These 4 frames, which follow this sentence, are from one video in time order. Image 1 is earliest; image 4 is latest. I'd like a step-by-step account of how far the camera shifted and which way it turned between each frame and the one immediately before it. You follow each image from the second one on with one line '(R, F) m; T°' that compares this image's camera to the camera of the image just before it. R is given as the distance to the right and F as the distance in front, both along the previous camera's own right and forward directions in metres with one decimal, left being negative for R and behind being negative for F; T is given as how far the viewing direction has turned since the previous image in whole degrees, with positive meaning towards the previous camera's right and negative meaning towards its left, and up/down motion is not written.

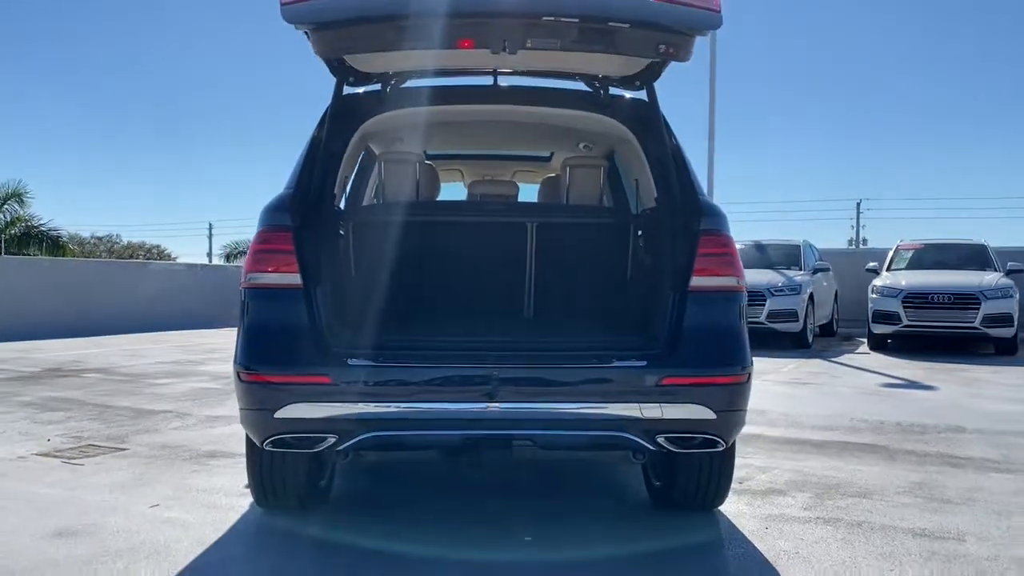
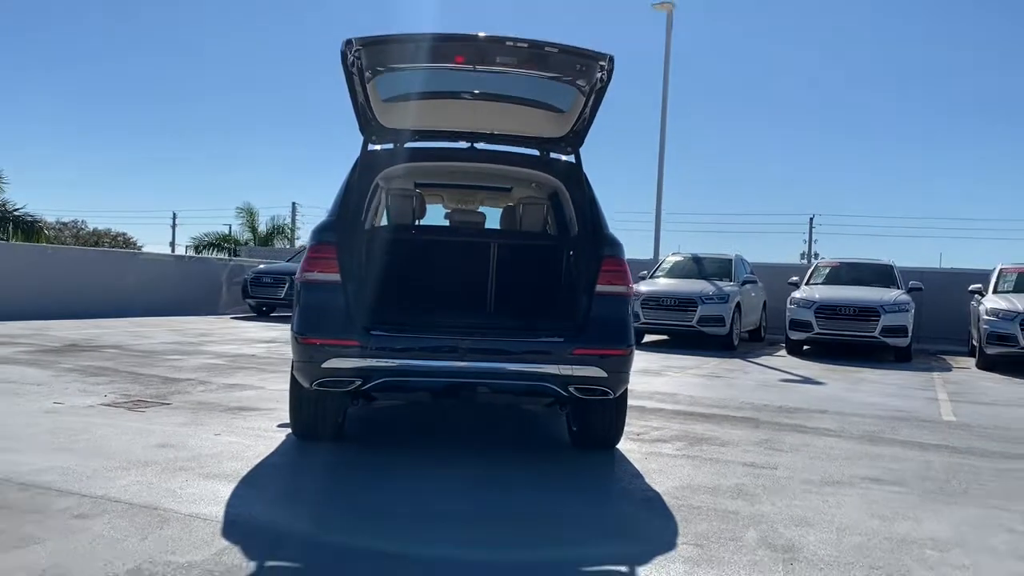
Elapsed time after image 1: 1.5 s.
(0.0, -1.9) m; +2°
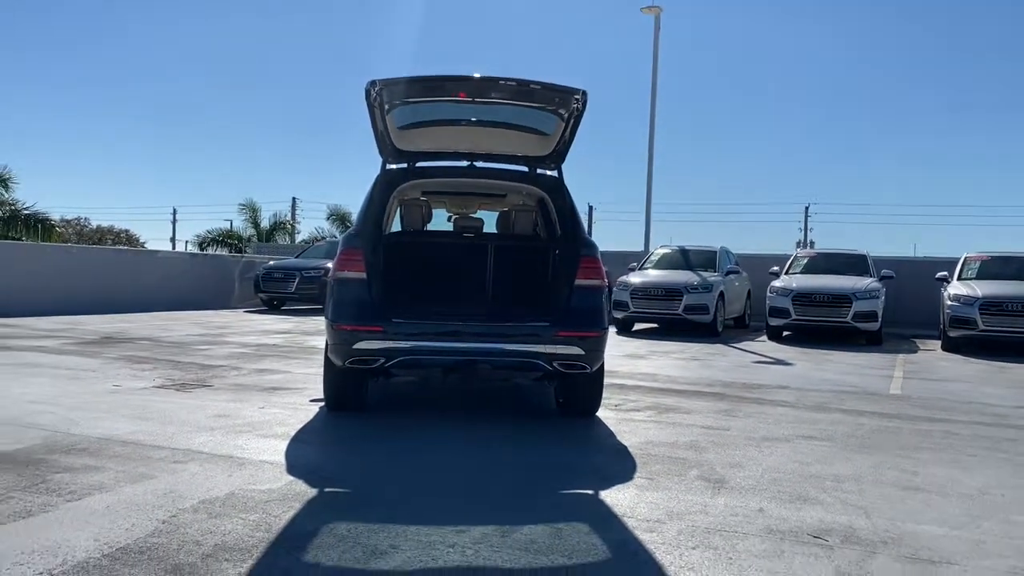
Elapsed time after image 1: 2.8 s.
(0.0, -1.2) m; 0°
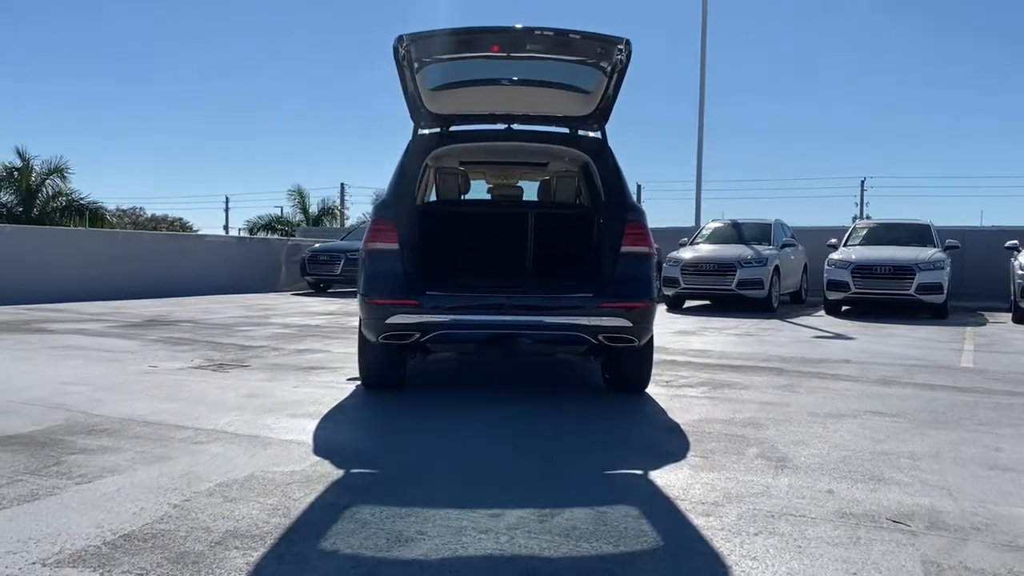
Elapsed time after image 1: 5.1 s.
(+0.1, +0.4) m; -3°
